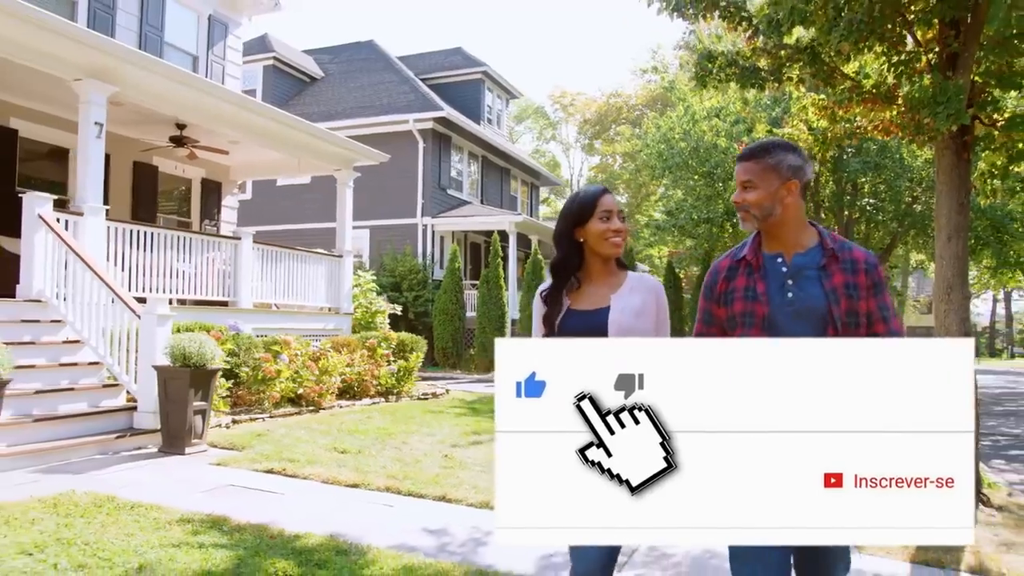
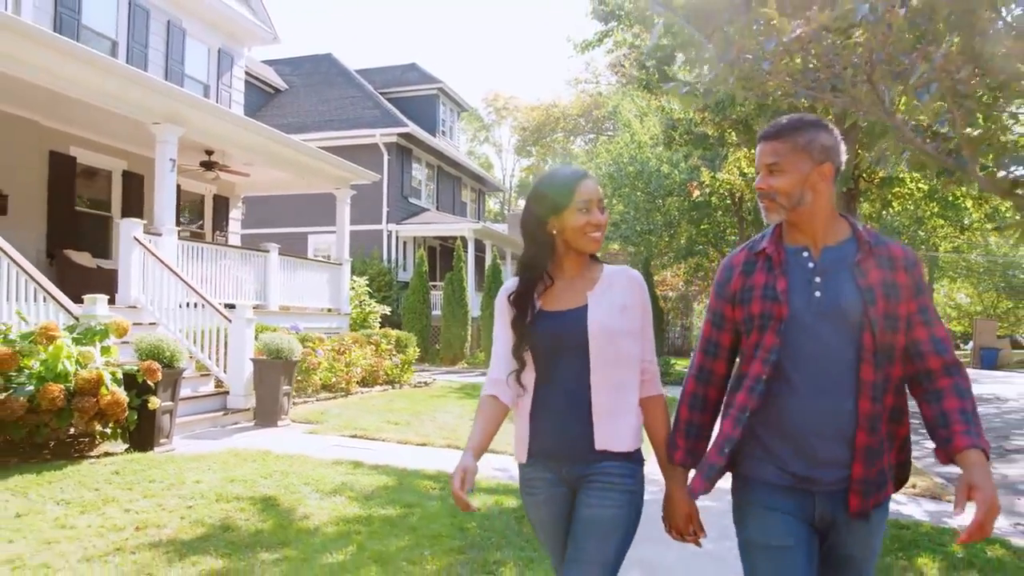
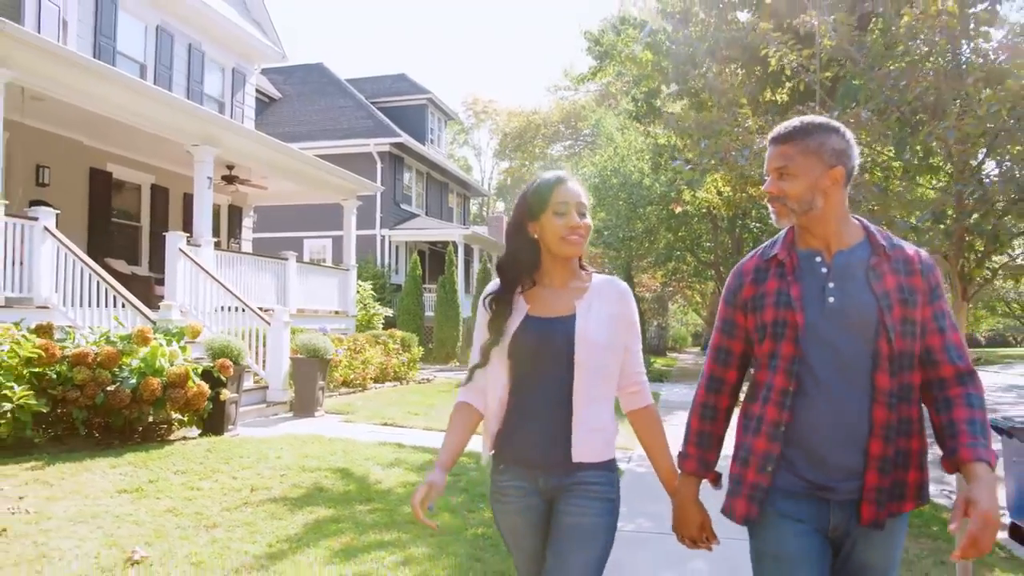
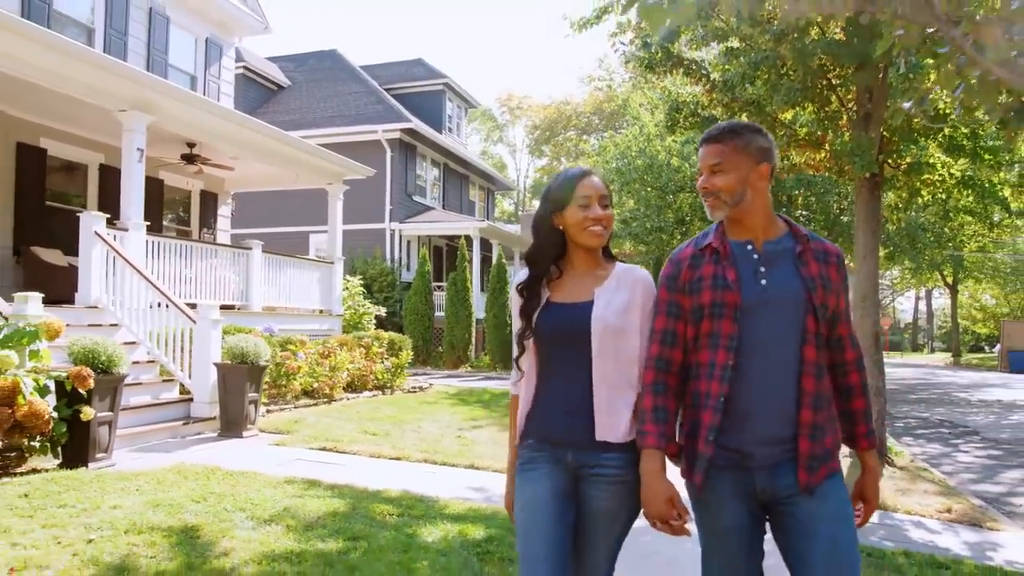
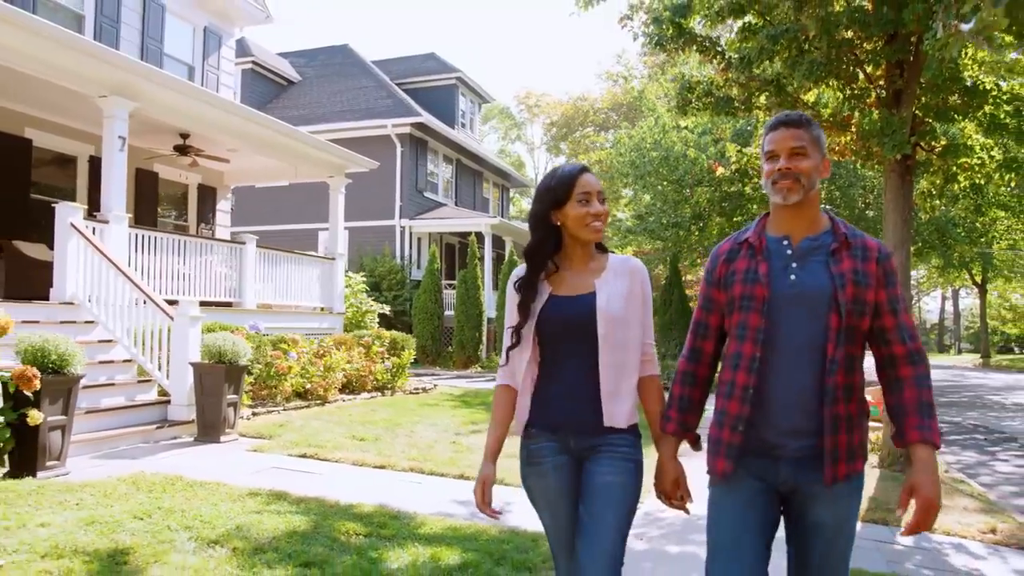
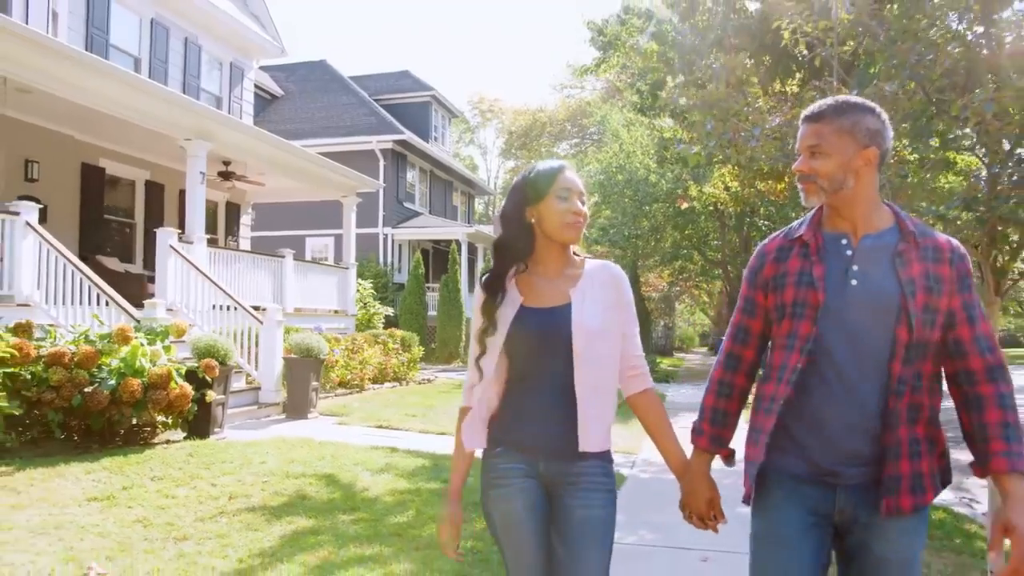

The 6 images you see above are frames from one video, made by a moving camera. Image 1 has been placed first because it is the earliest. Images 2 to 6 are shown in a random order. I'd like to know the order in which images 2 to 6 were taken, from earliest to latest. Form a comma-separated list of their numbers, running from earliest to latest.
5, 4, 2, 6, 3
